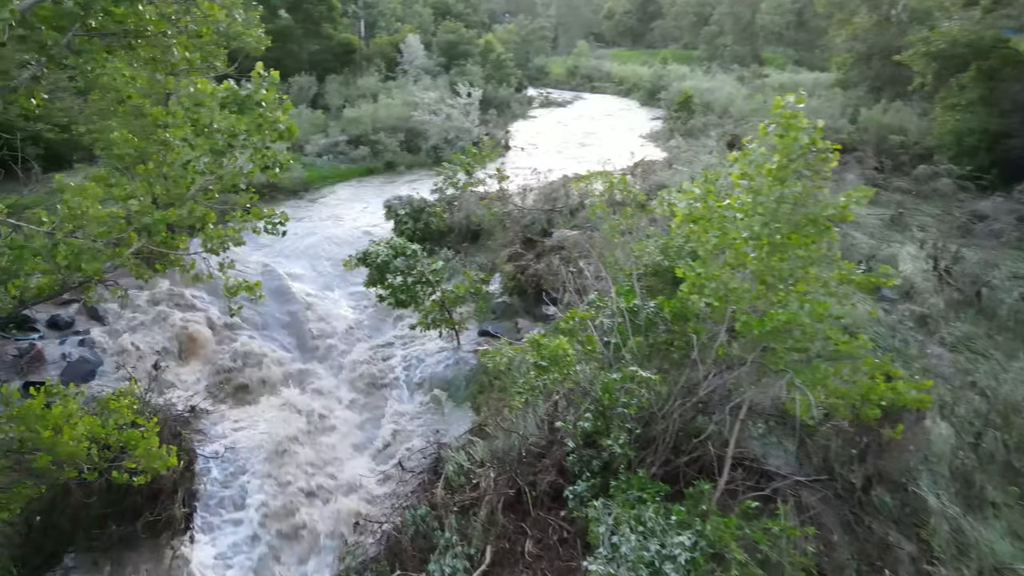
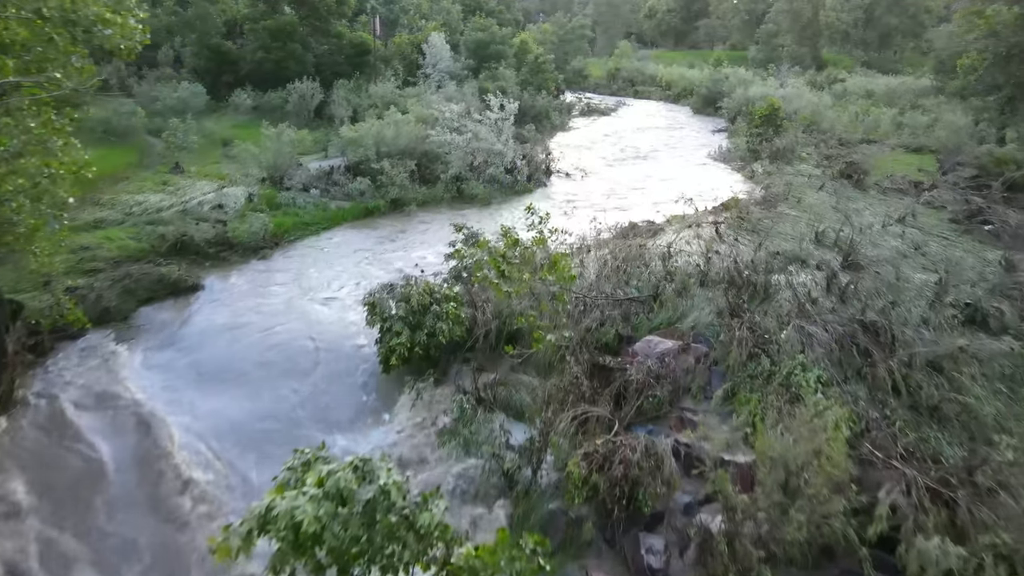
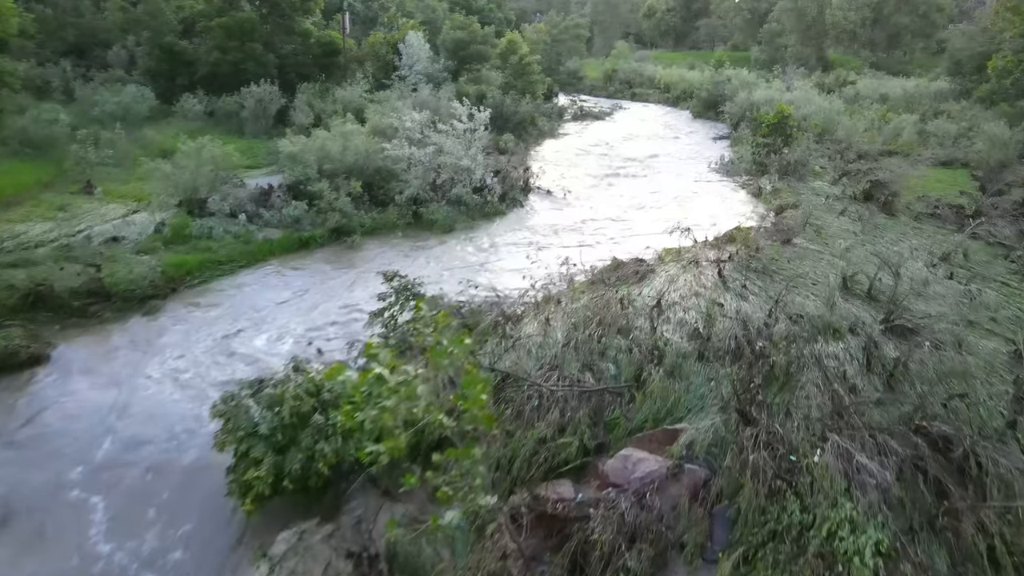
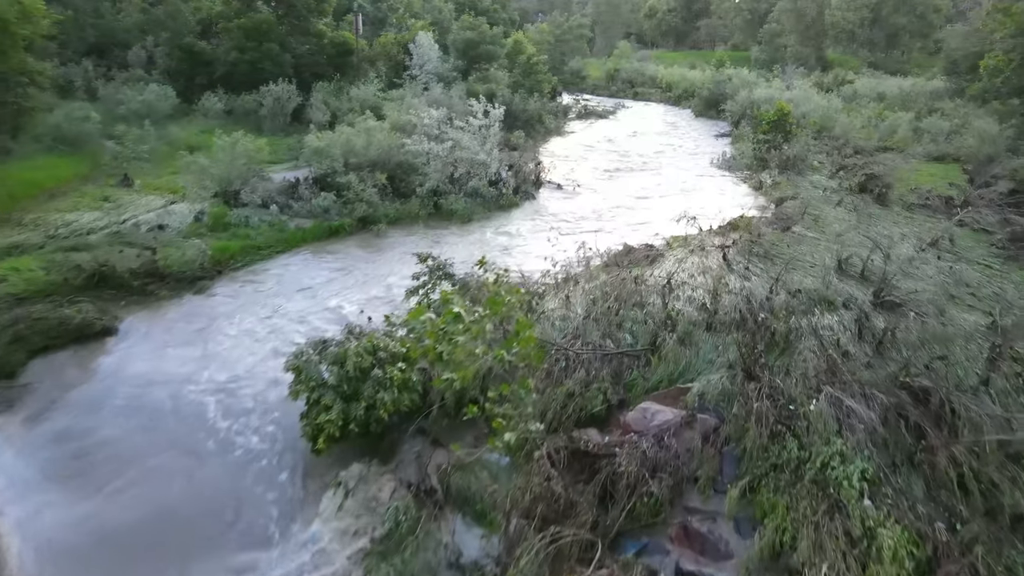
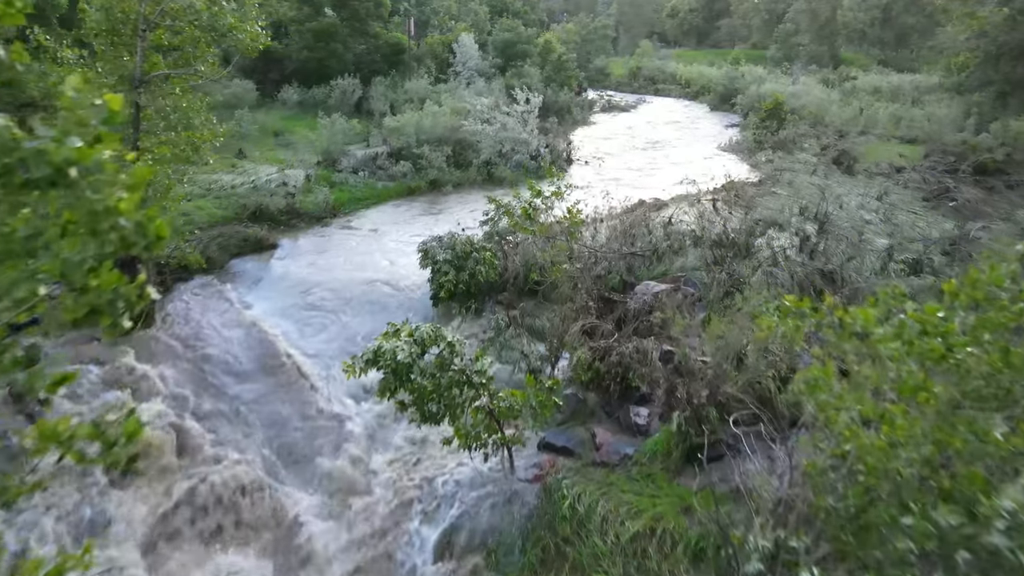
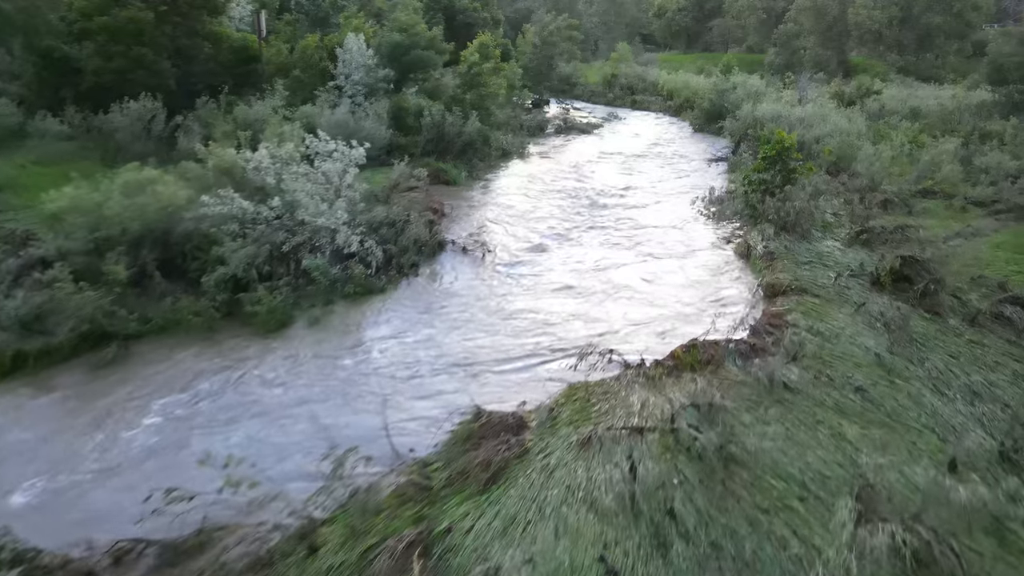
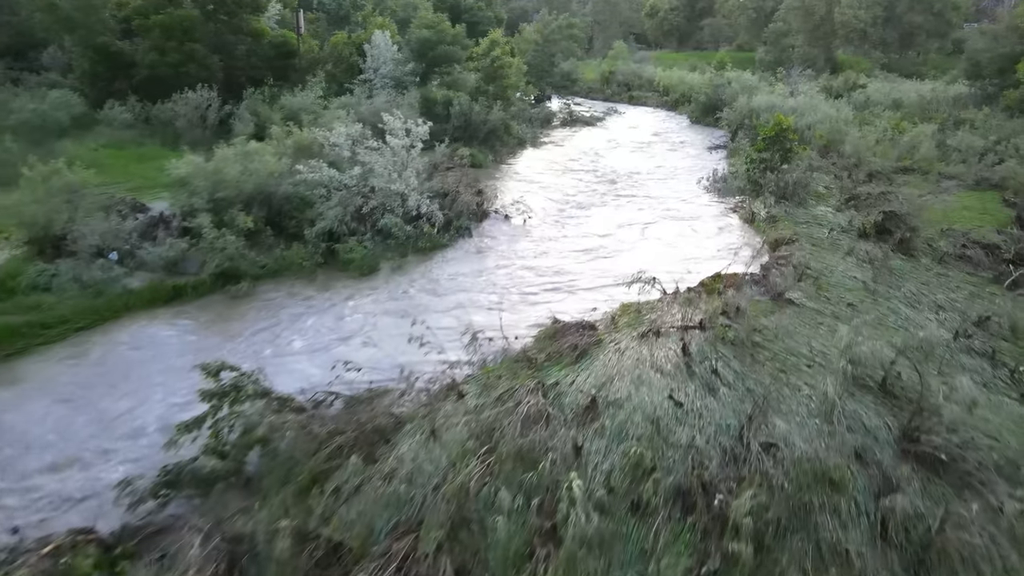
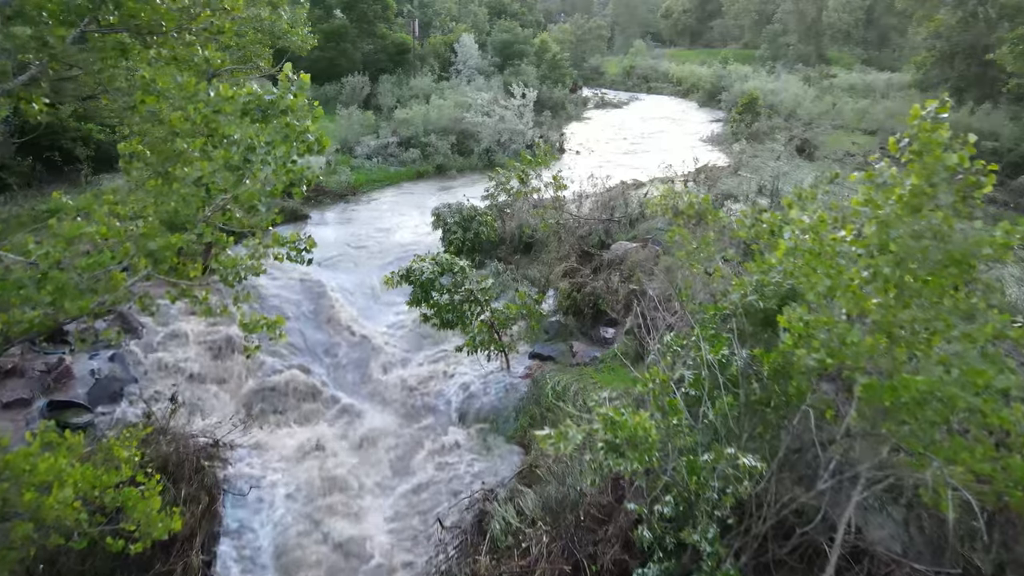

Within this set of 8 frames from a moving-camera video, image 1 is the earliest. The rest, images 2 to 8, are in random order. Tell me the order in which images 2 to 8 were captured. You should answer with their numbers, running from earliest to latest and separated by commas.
8, 5, 2, 4, 3, 7, 6
